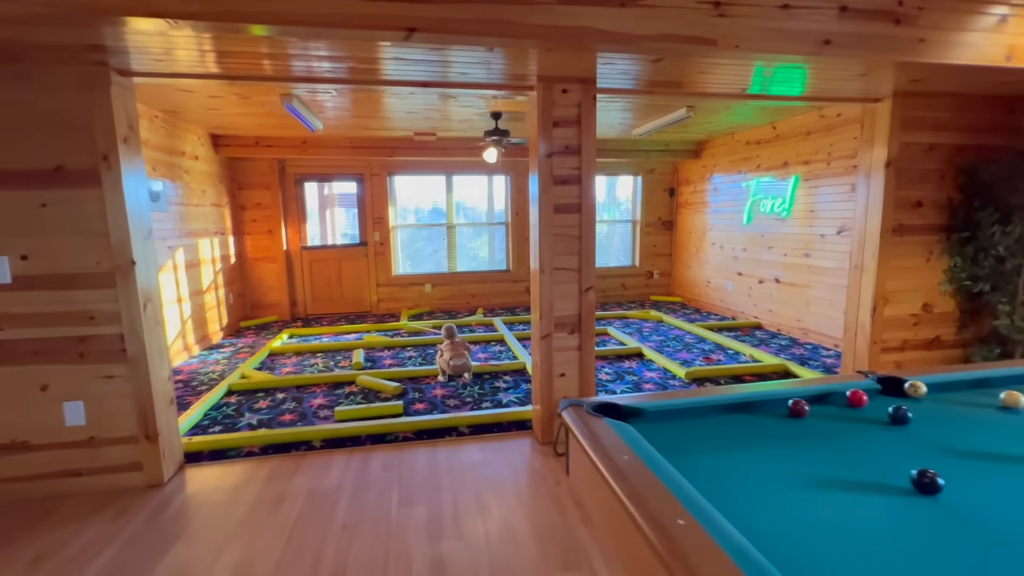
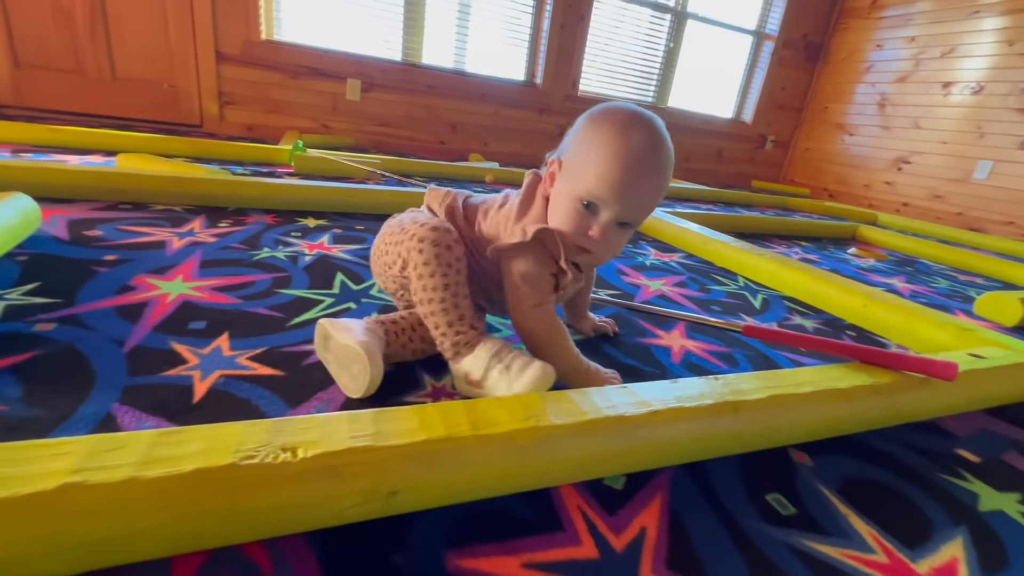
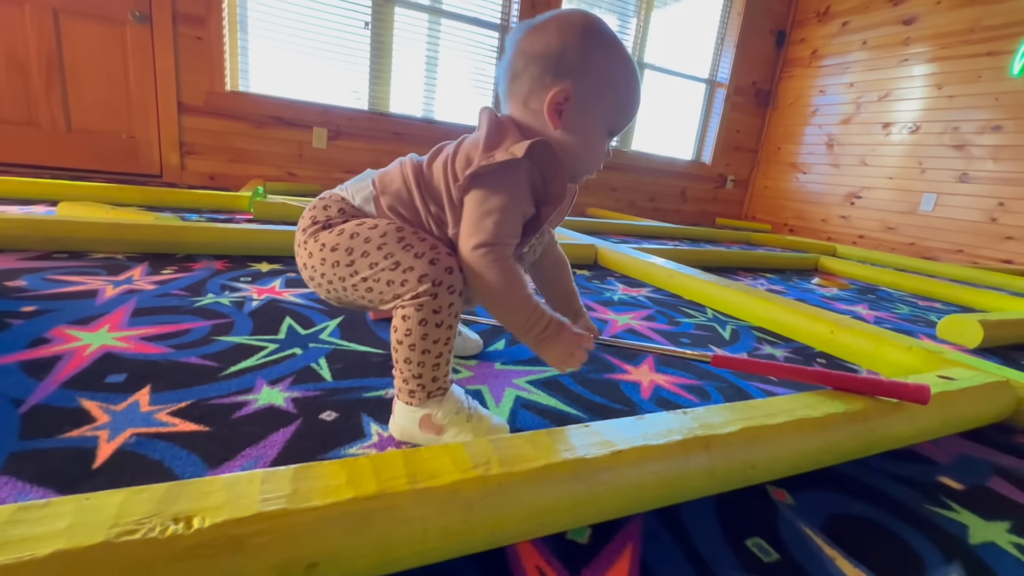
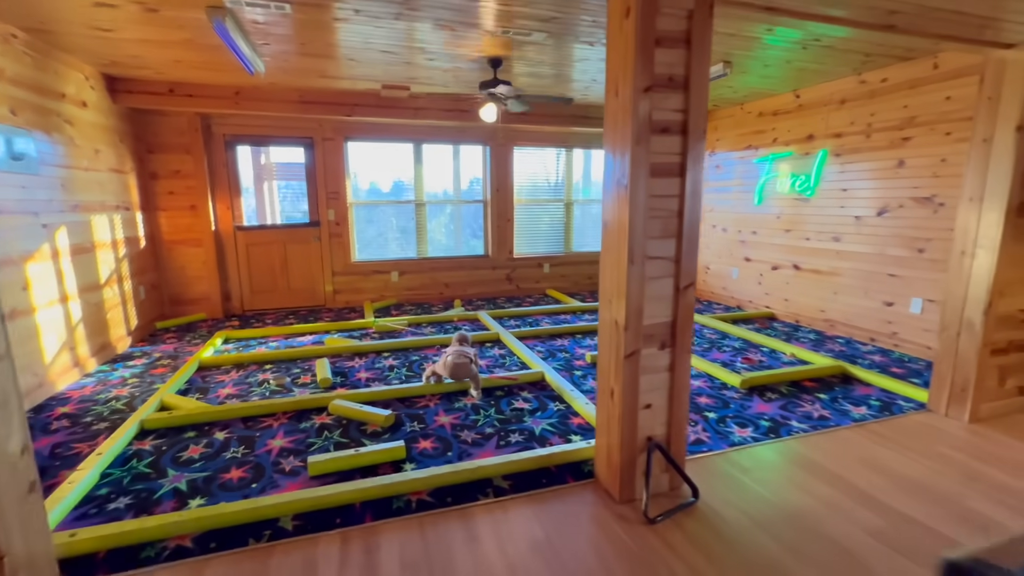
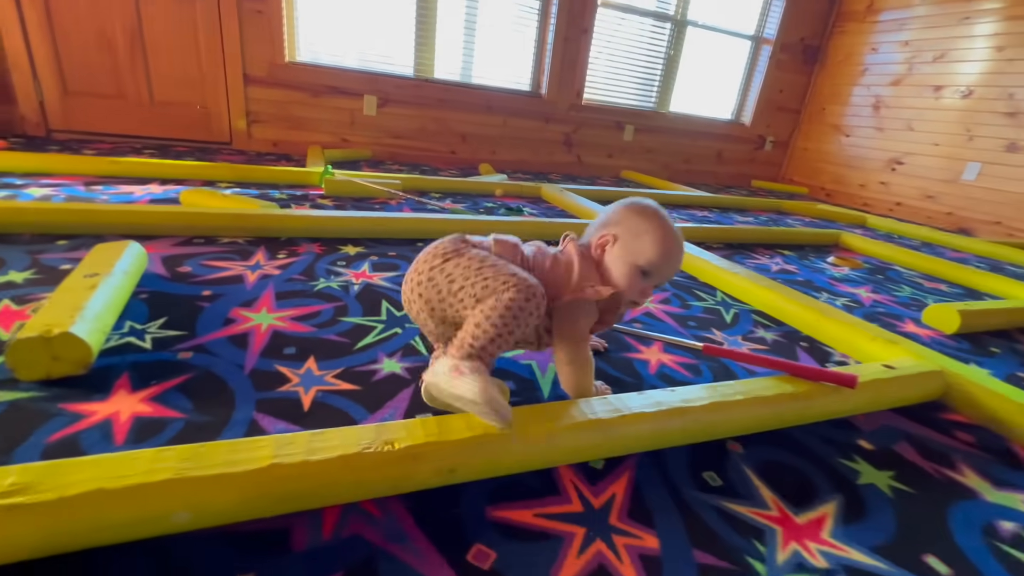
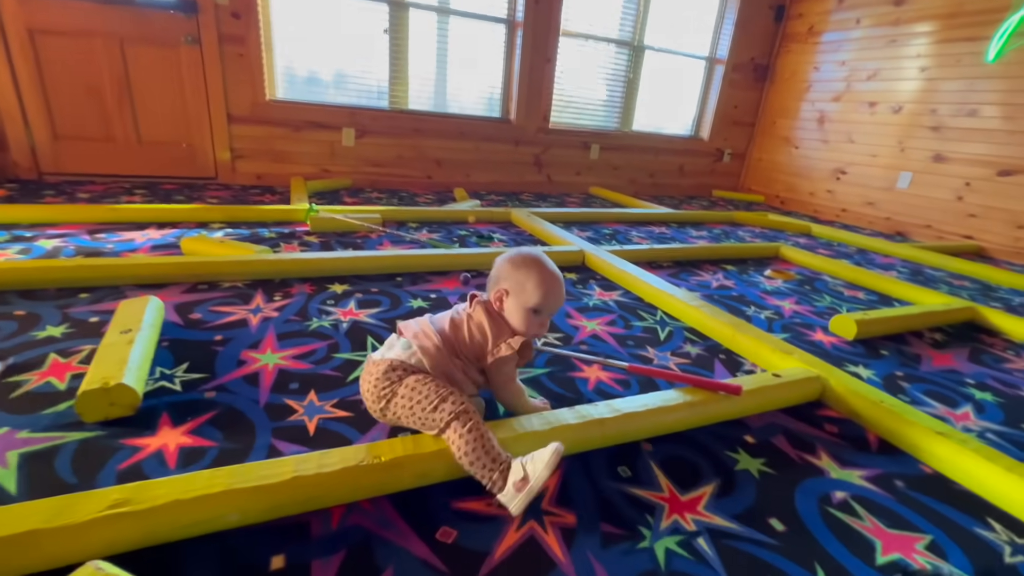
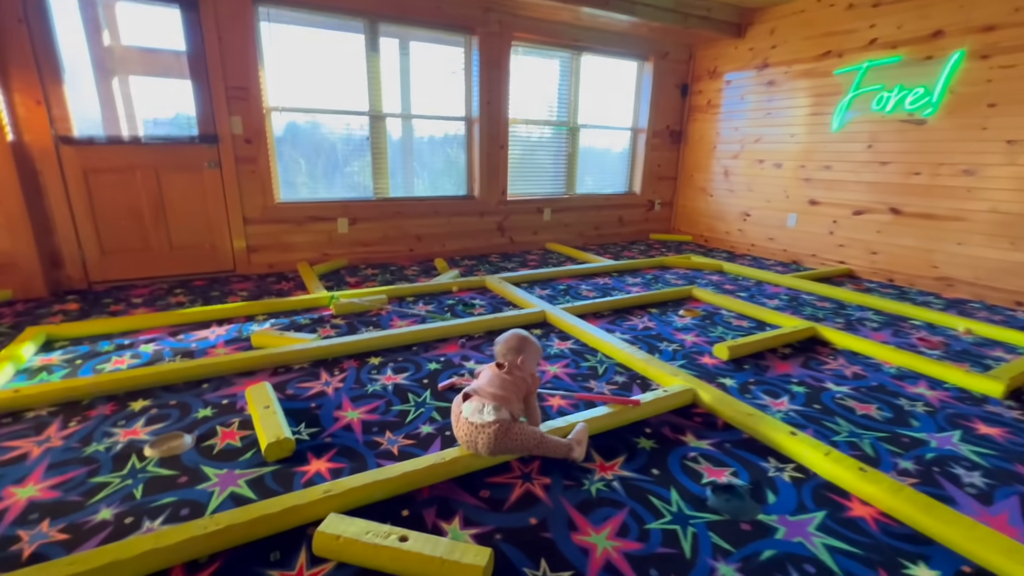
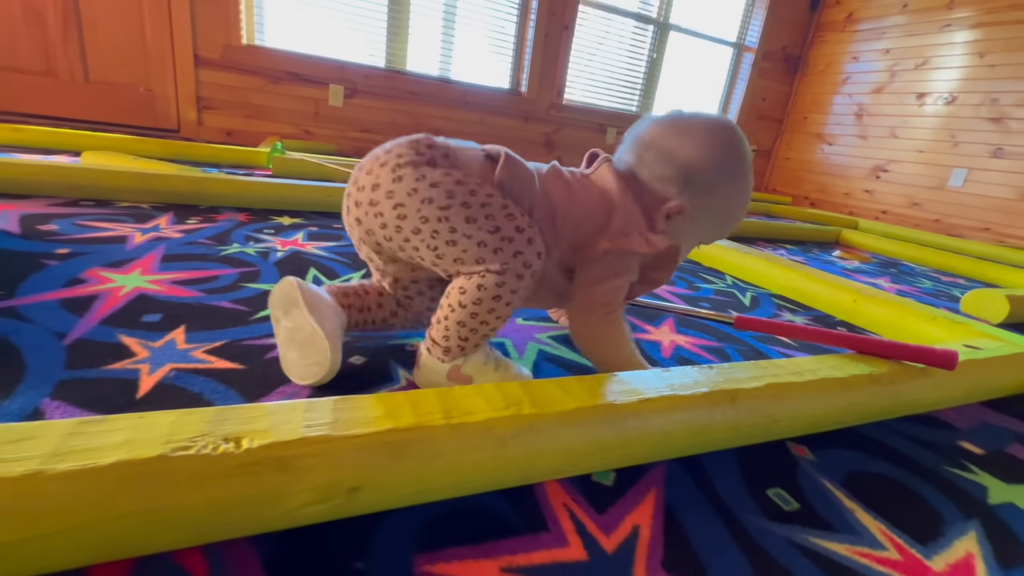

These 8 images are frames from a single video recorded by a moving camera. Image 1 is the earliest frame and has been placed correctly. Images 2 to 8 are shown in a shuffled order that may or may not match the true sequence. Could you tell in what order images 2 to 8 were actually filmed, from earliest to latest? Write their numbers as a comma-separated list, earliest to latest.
4, 7, 6, 5, 2, 8, 3
